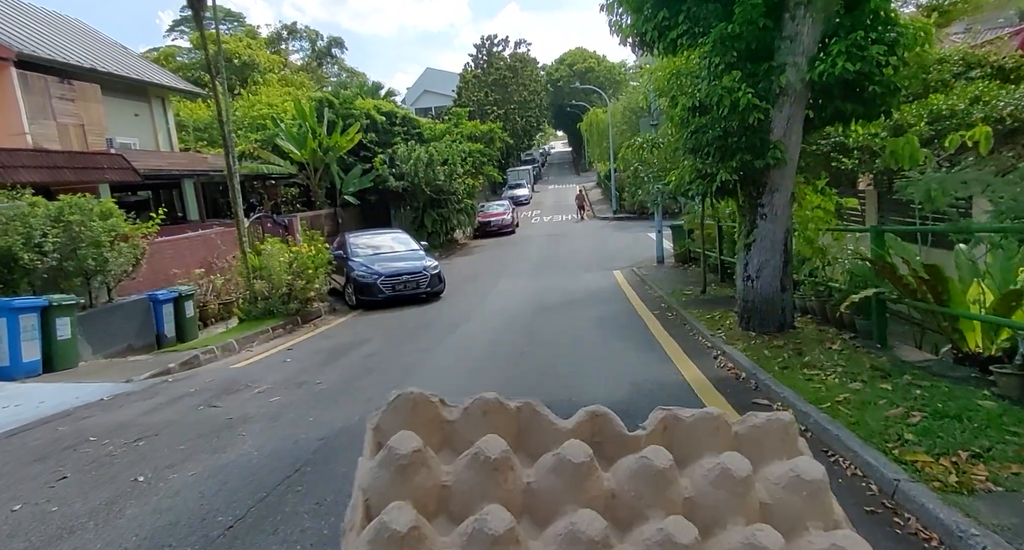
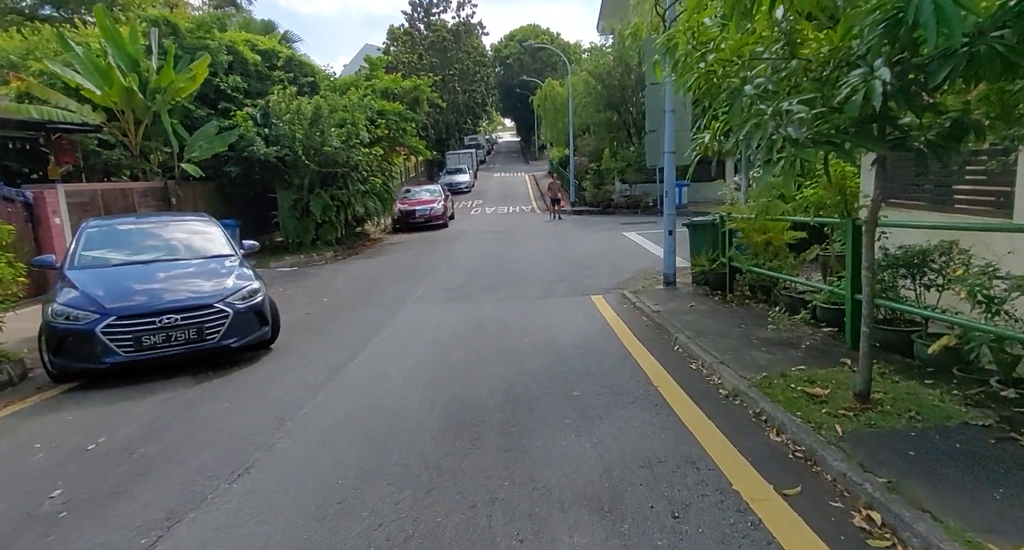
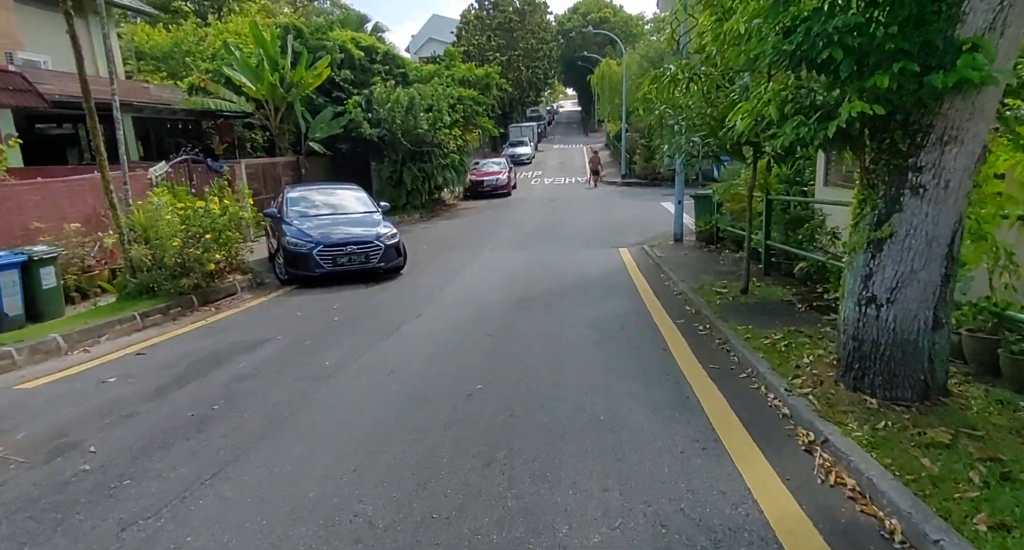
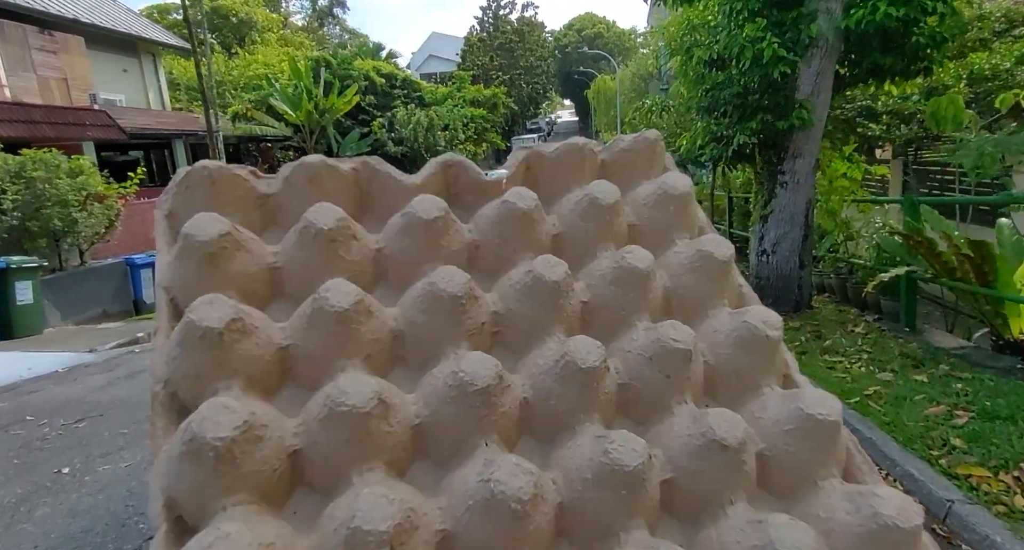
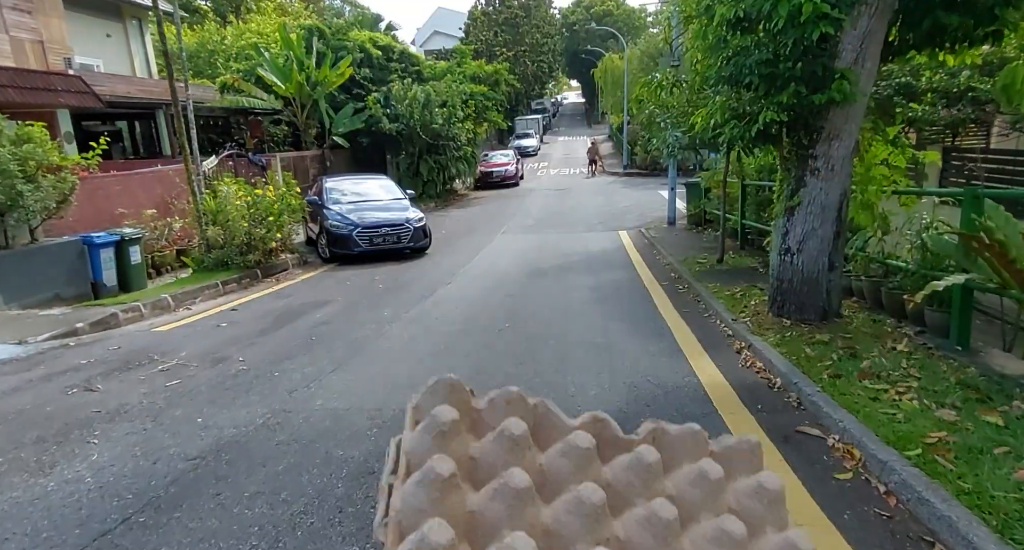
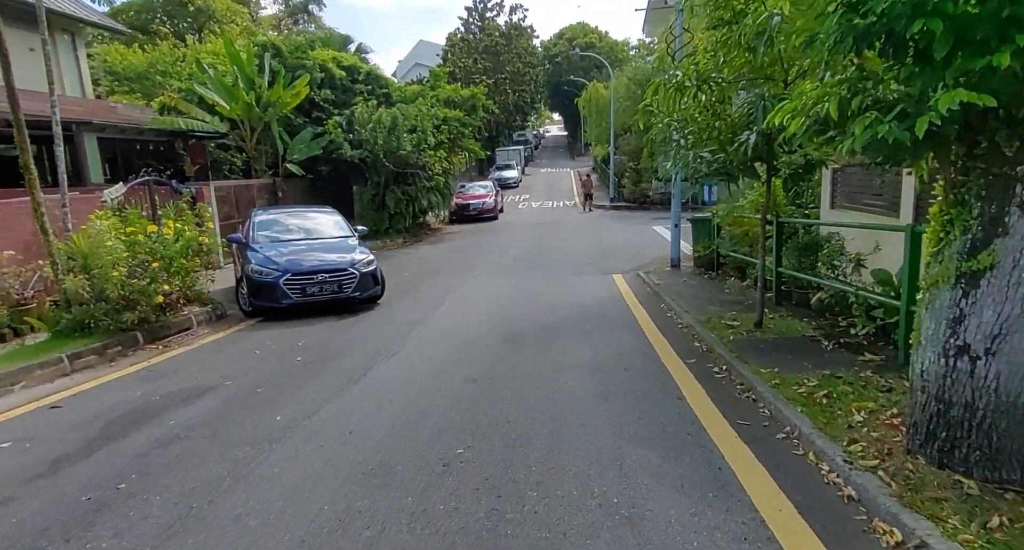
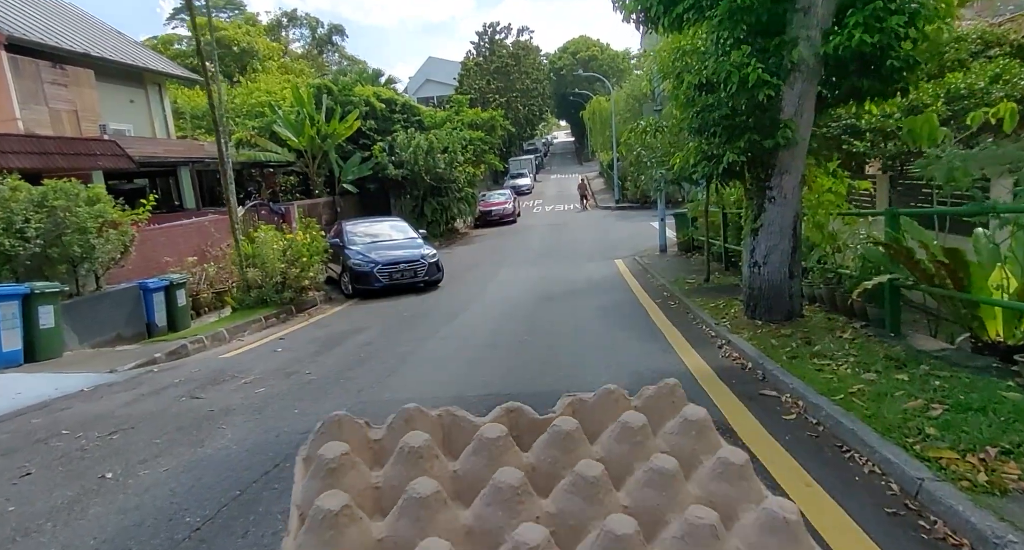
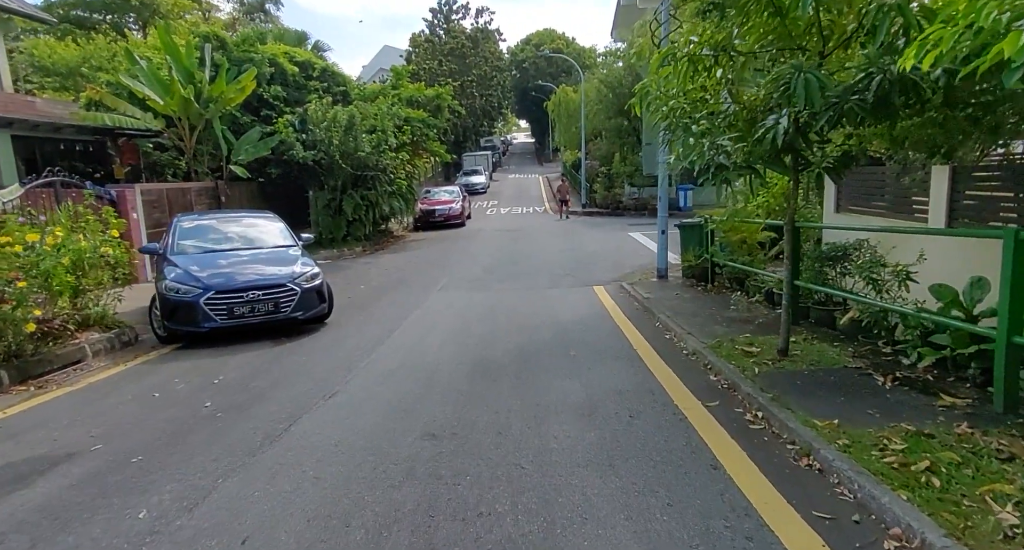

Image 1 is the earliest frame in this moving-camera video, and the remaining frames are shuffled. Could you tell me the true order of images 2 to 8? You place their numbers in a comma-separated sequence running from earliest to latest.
7, 4, 5, 3, 6, 8, 2
